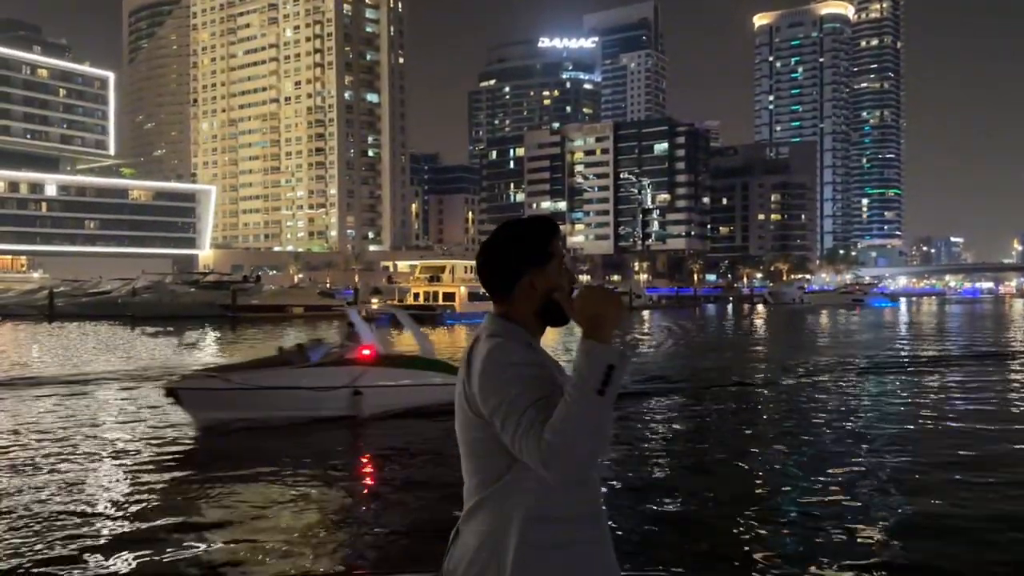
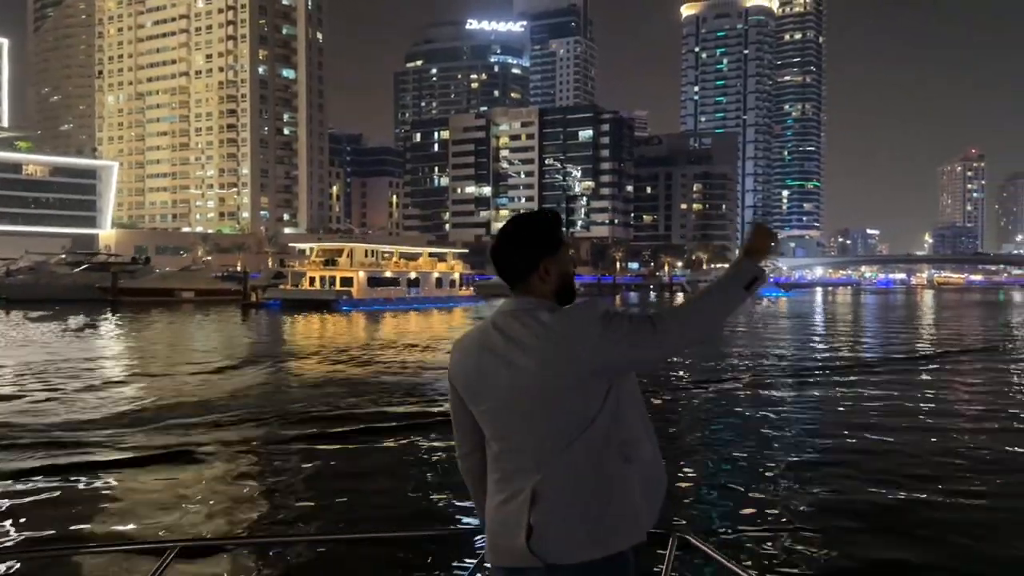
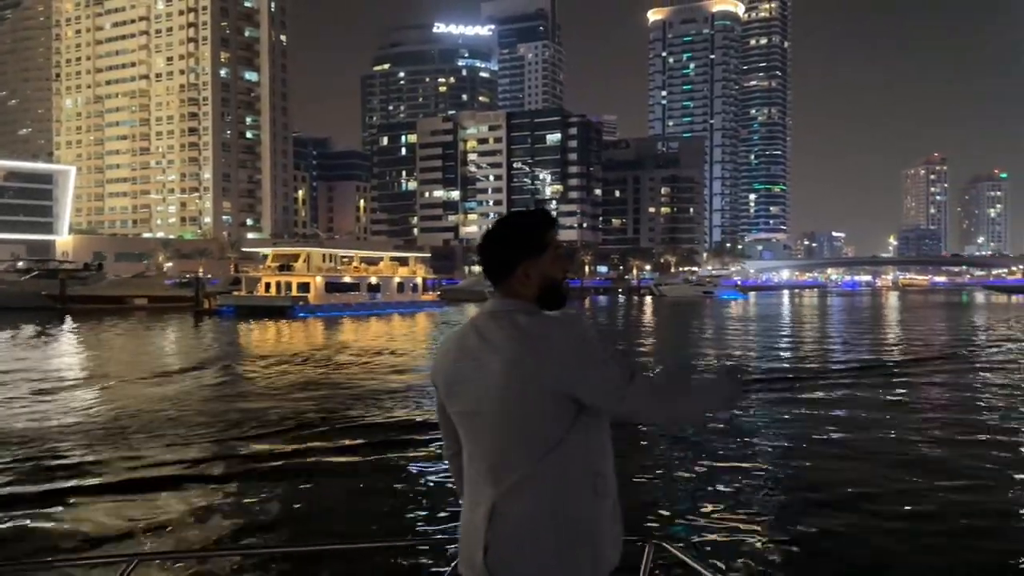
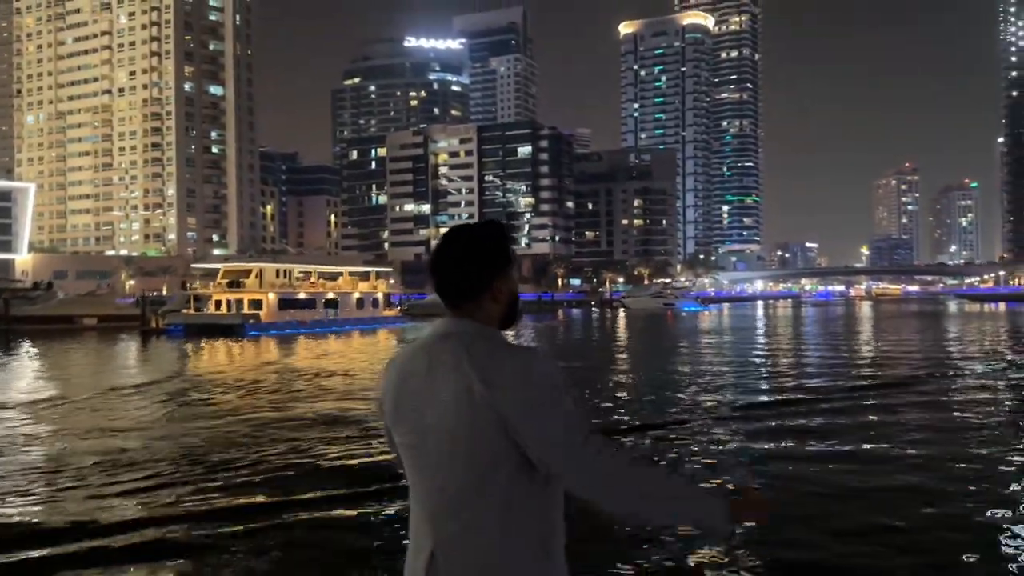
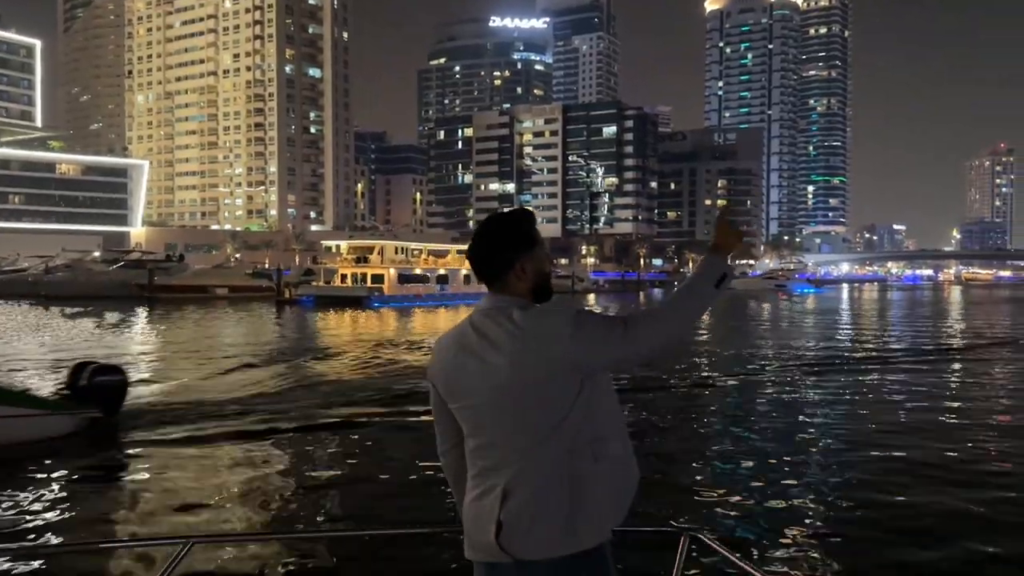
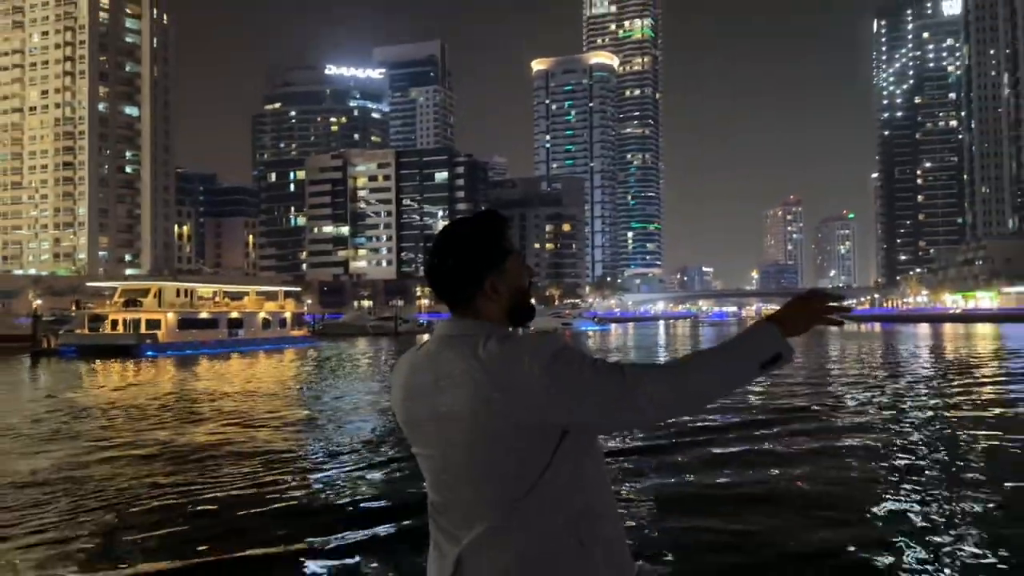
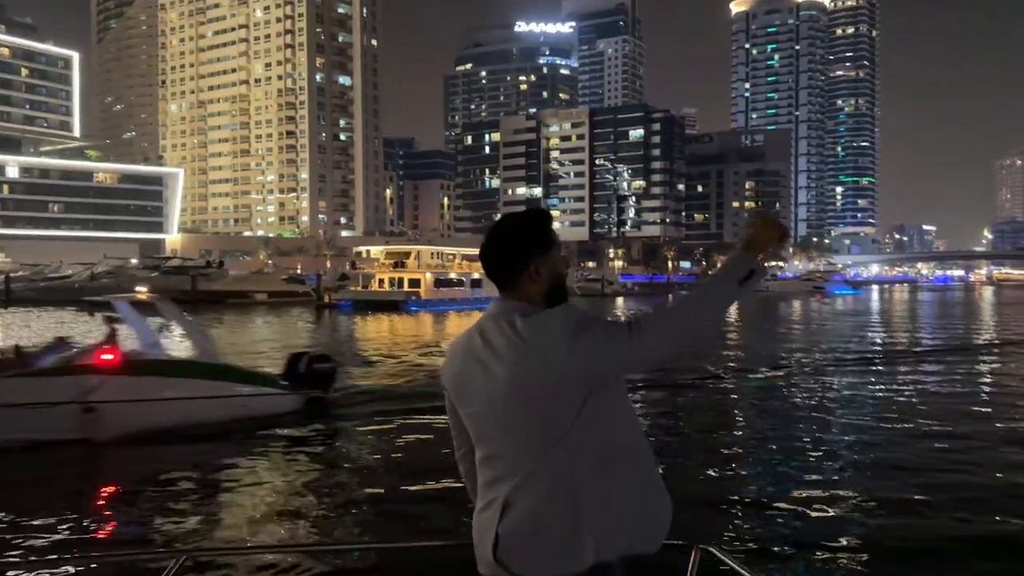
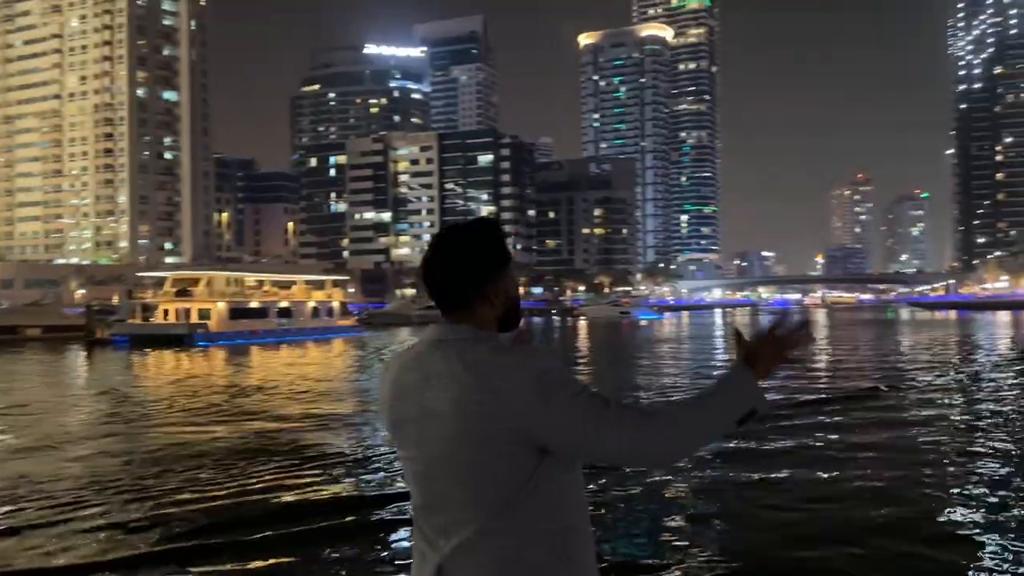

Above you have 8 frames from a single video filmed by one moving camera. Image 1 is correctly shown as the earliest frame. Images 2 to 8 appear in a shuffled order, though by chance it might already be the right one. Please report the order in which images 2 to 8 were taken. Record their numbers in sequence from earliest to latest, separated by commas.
7, 5, 2, 3, 4, 8, 6
